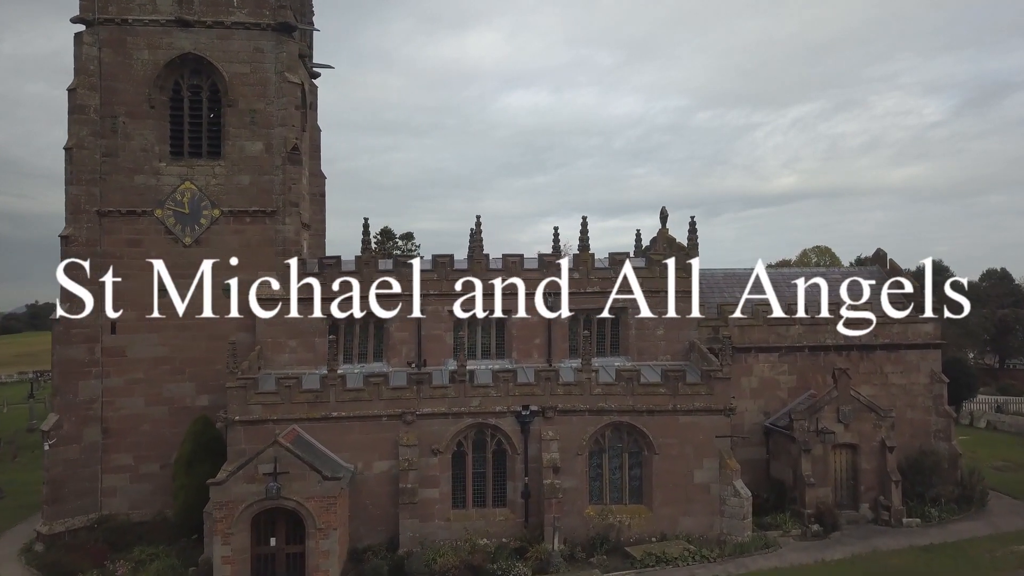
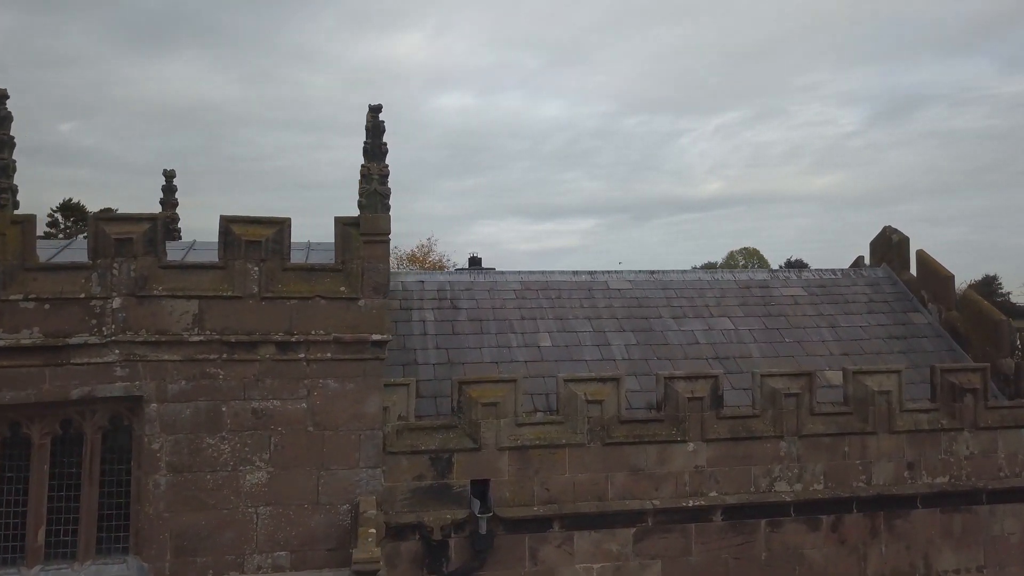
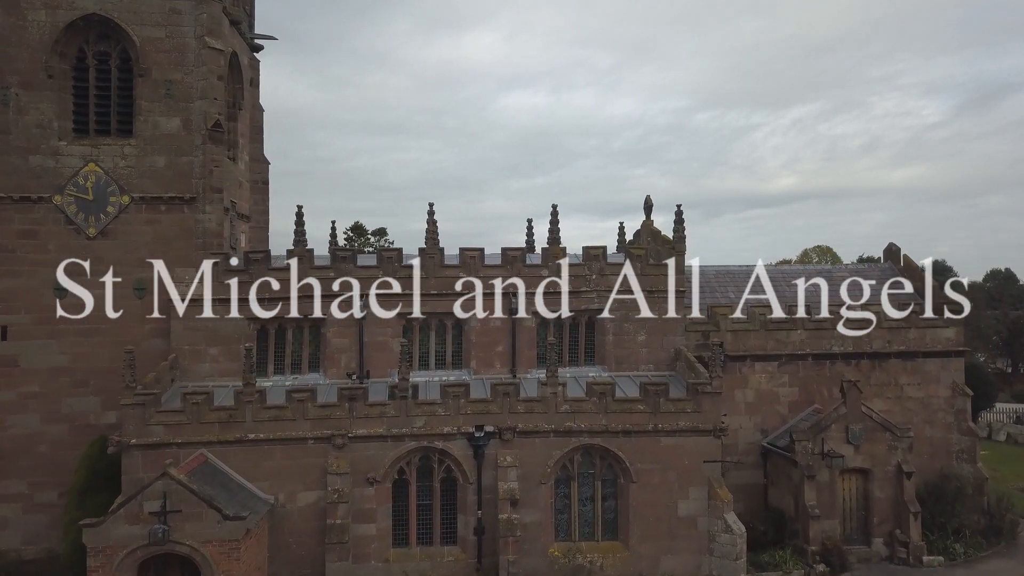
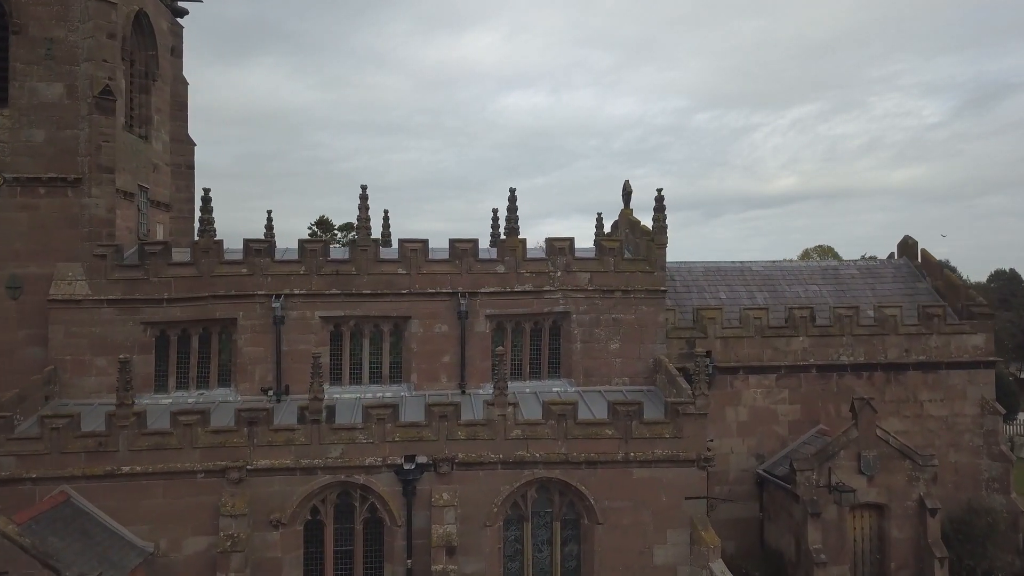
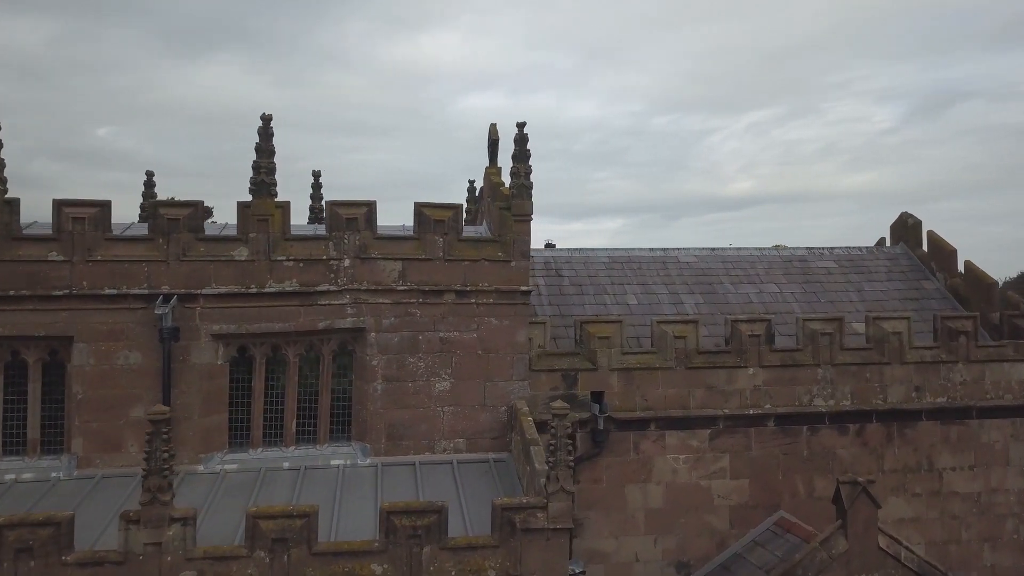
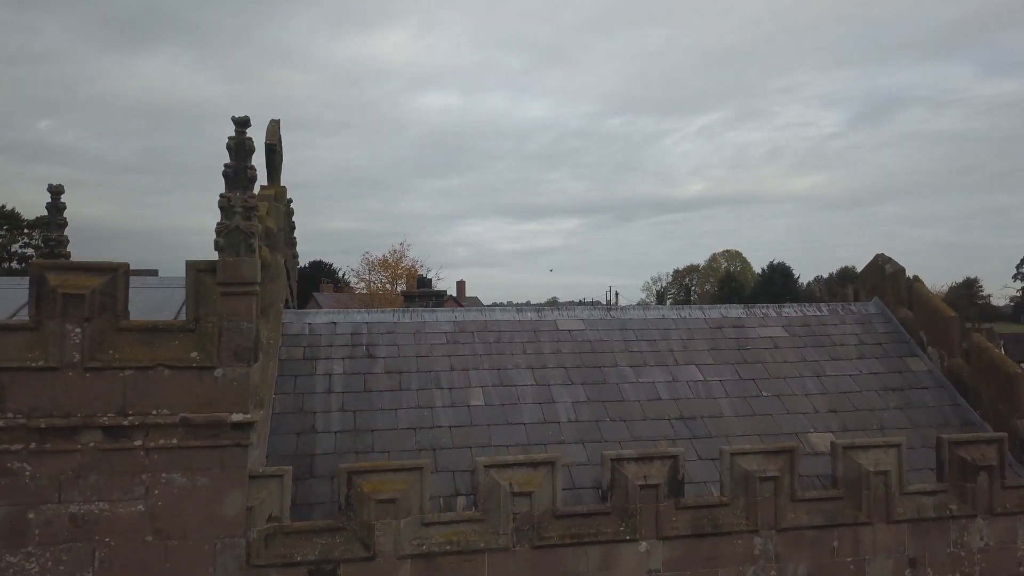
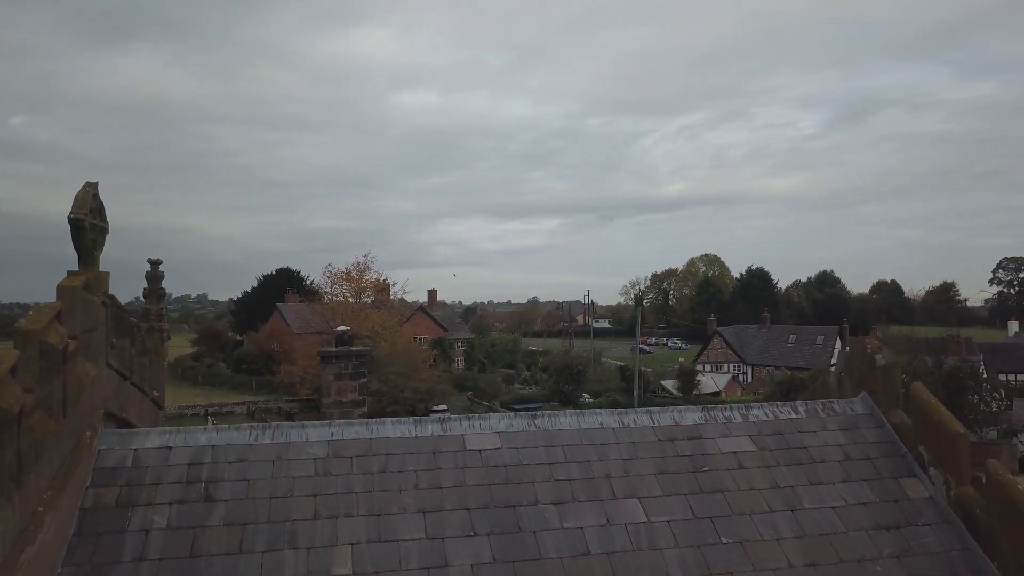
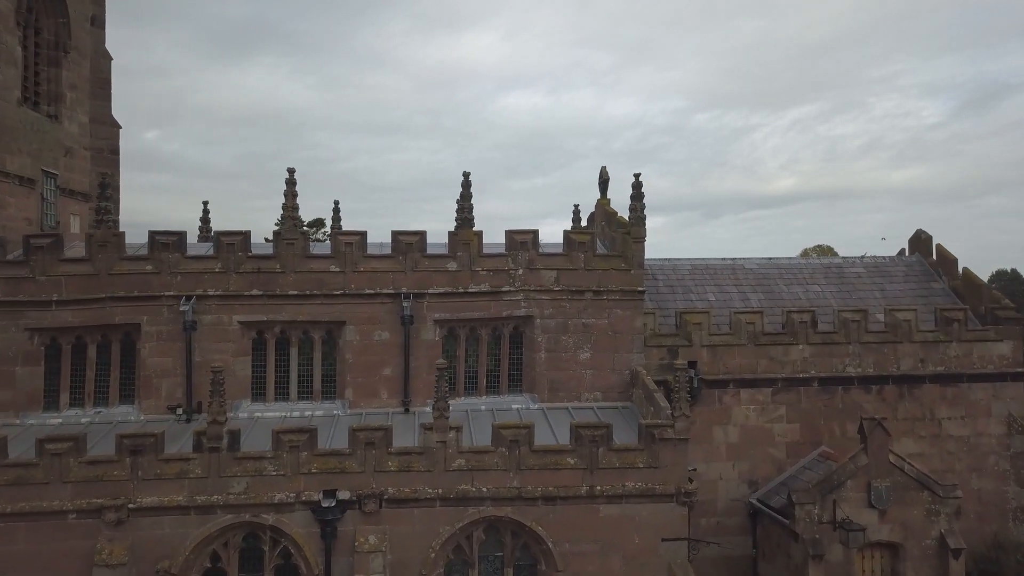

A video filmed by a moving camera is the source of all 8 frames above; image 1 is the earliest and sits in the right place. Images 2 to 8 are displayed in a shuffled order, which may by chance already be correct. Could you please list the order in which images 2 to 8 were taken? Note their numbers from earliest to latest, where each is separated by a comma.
3, 4, 8, 5, 2, 6, 7
